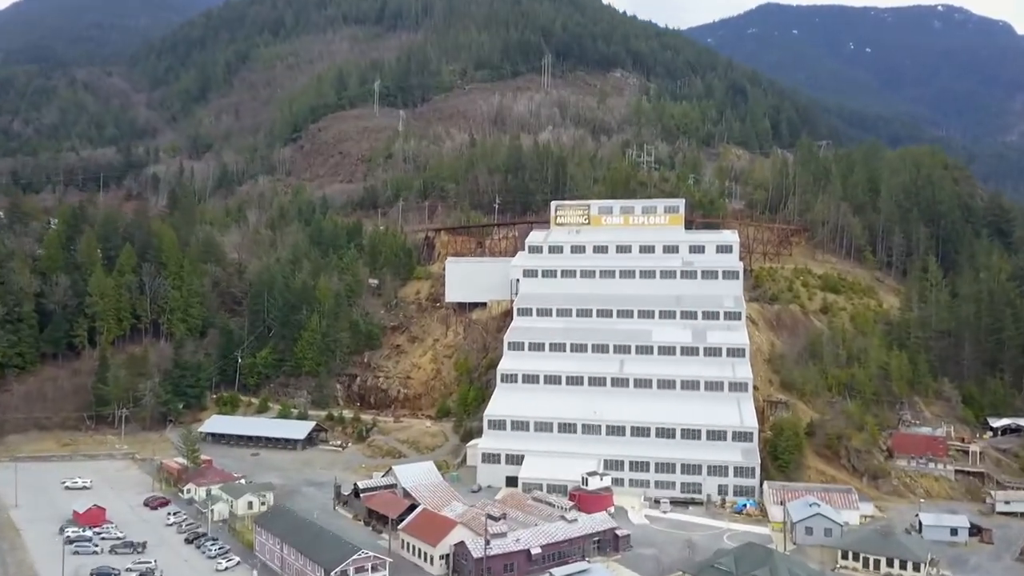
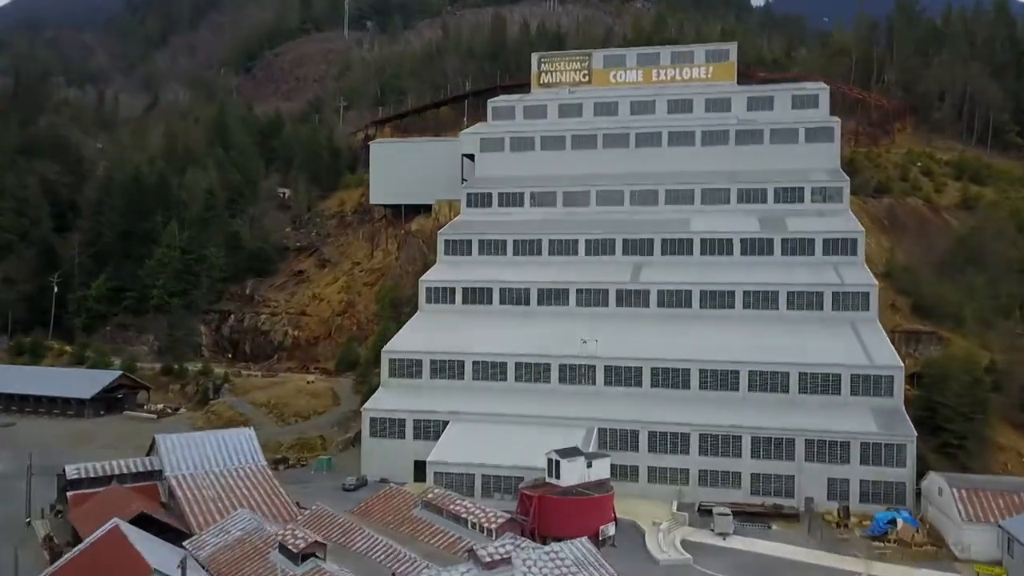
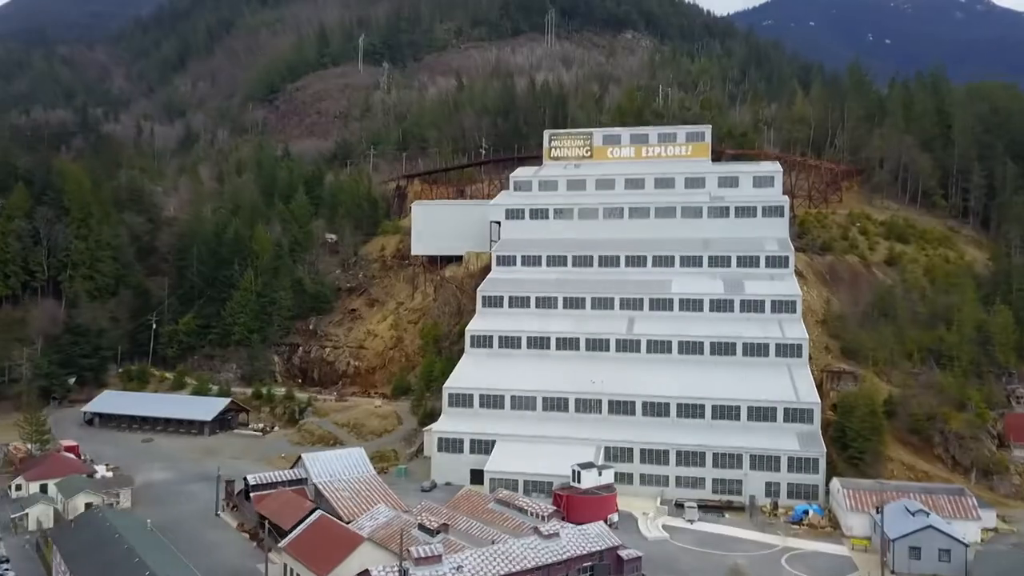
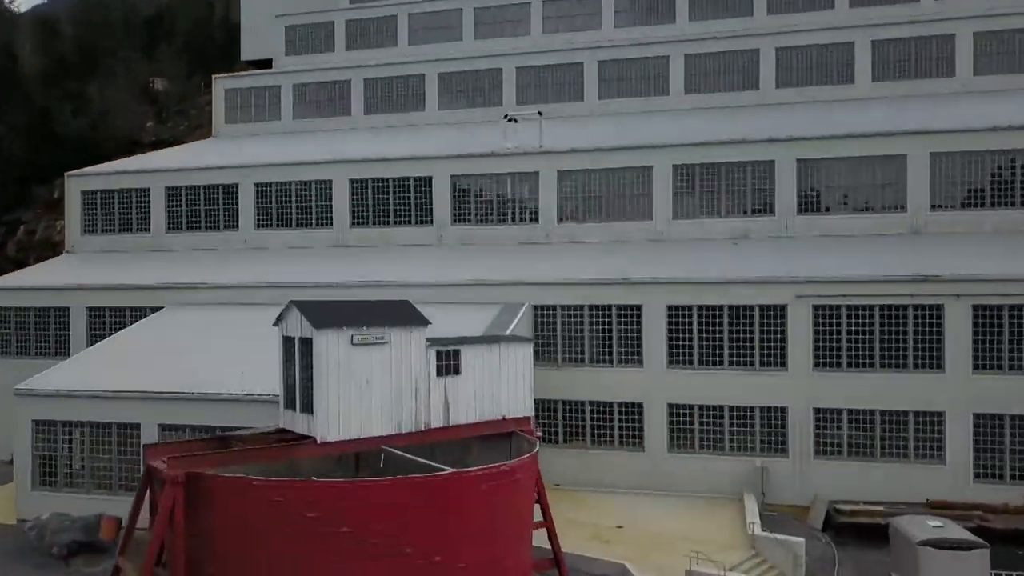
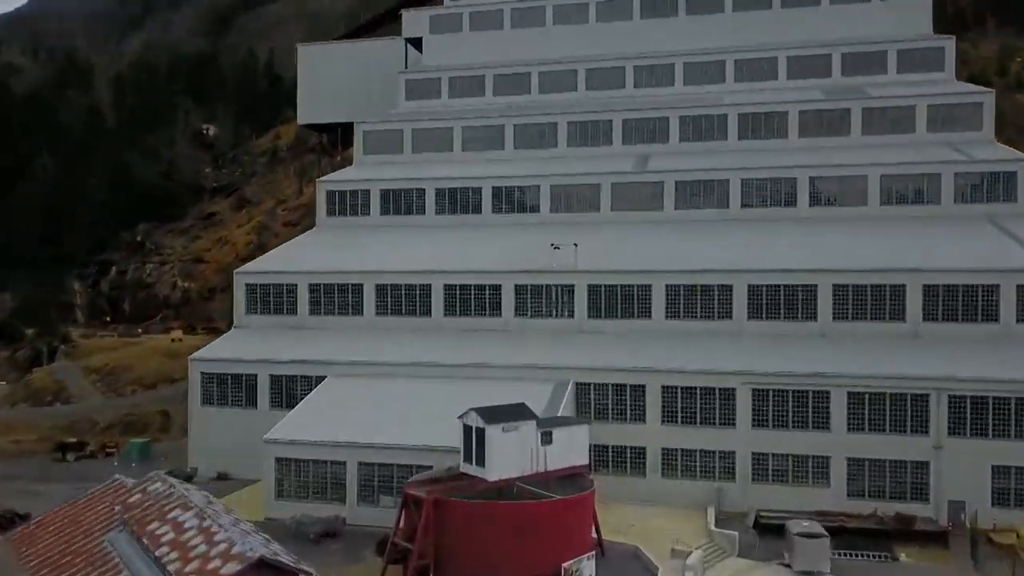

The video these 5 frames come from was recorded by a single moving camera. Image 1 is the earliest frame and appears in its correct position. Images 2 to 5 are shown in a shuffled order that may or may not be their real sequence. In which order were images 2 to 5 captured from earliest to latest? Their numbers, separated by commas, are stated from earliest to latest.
3, 2, 5, 4
